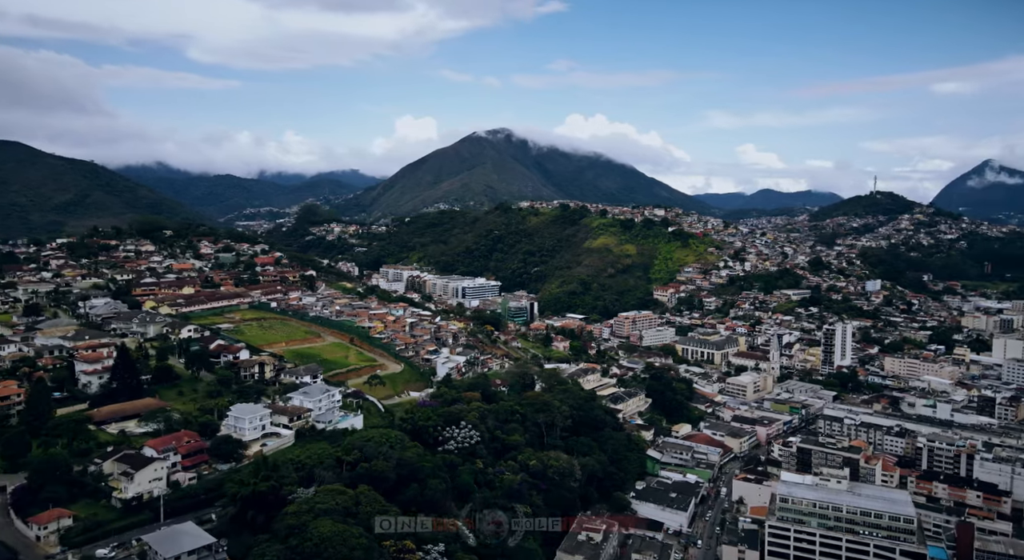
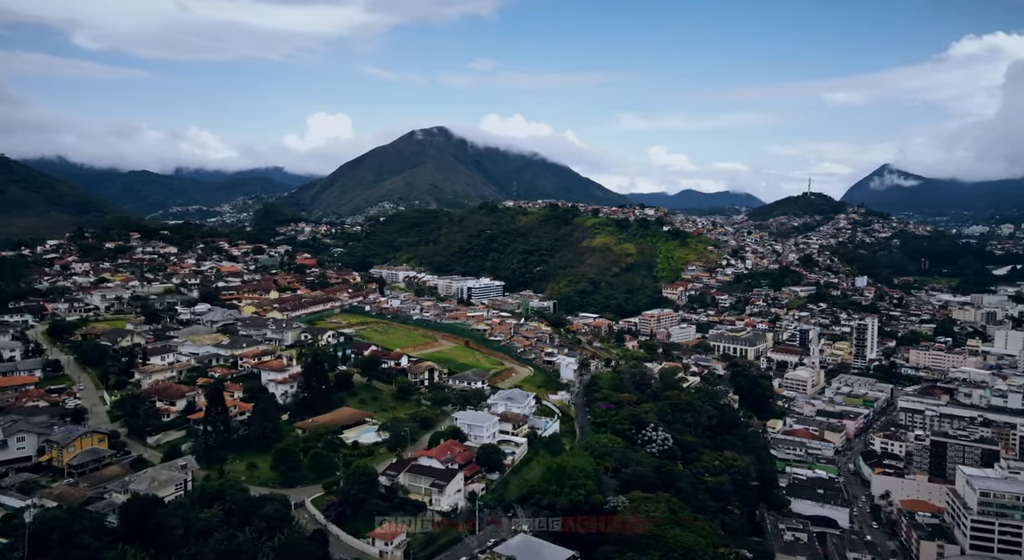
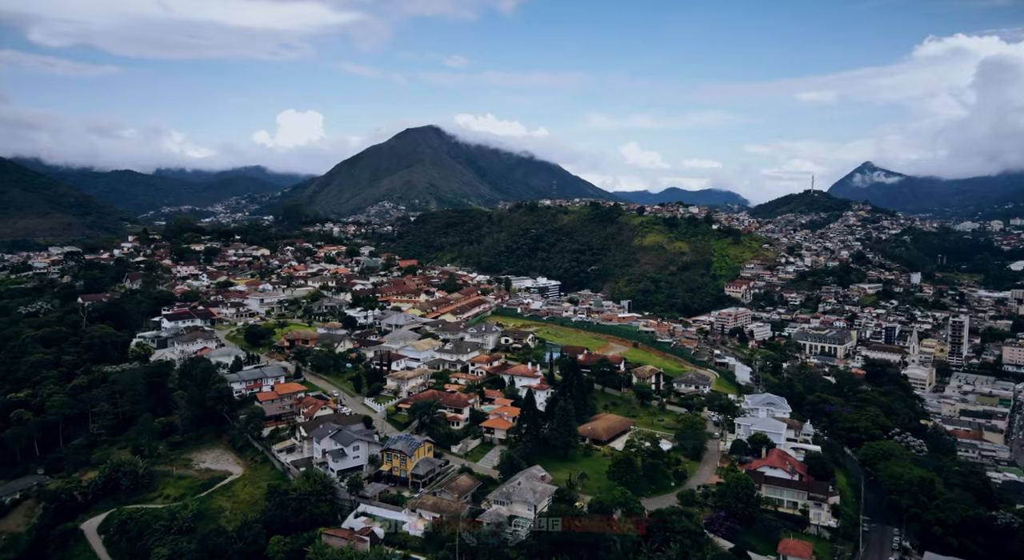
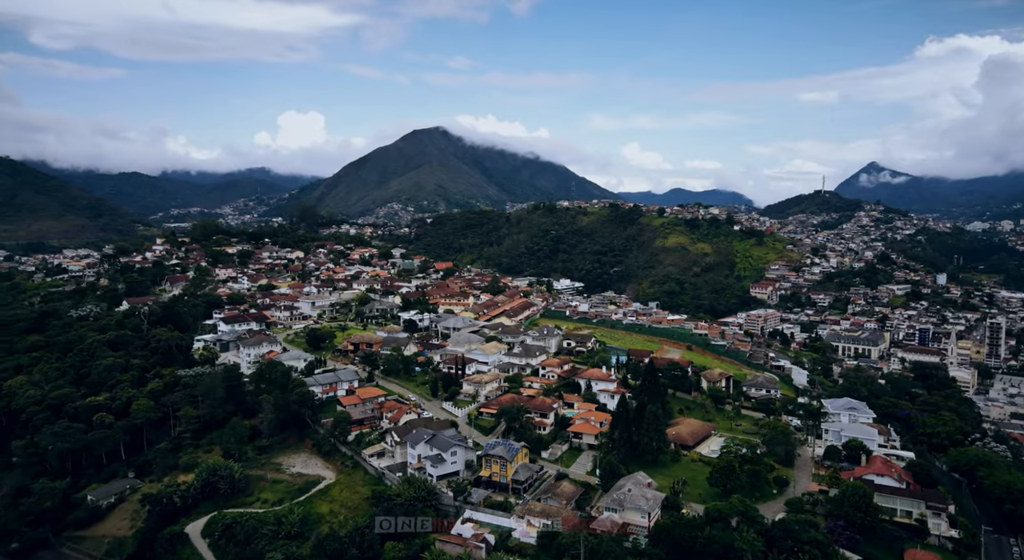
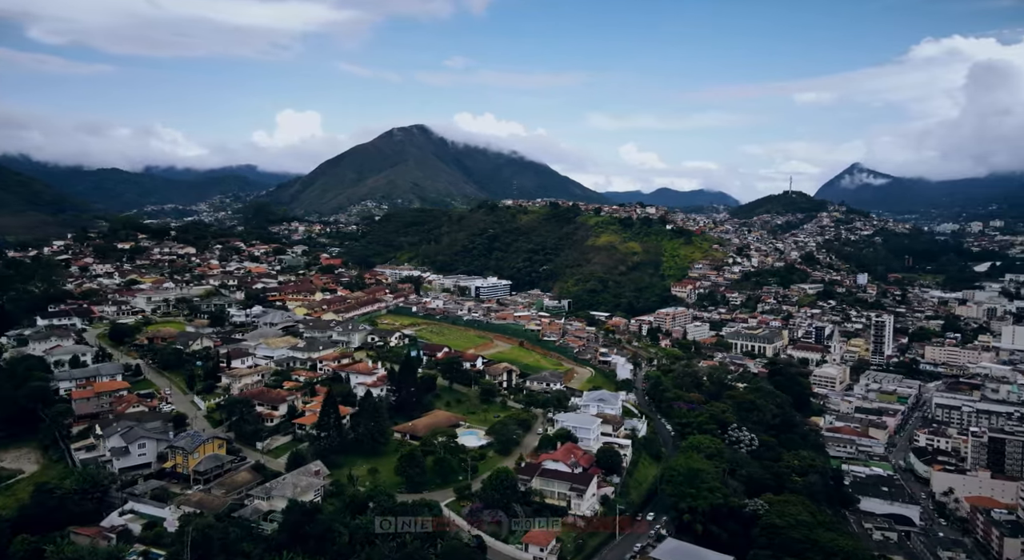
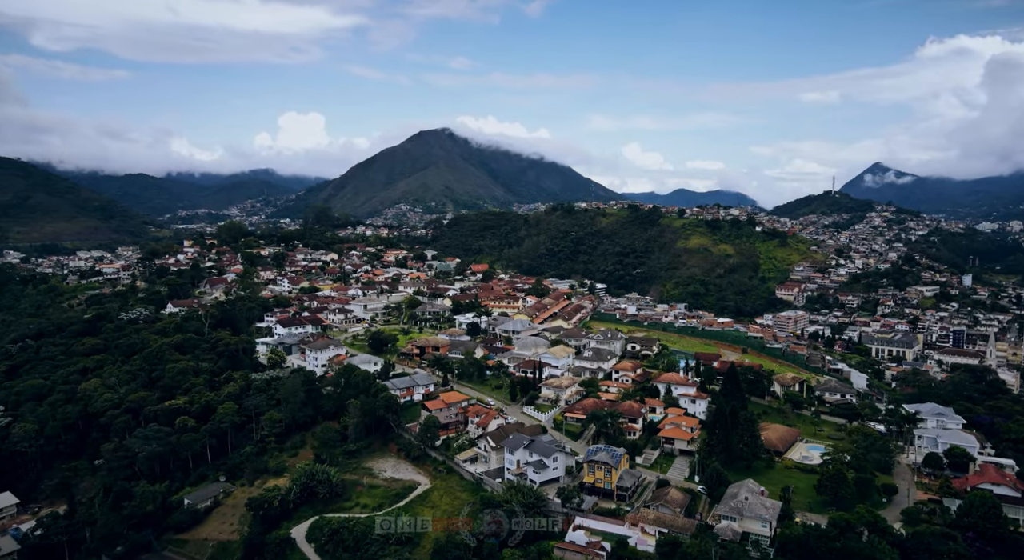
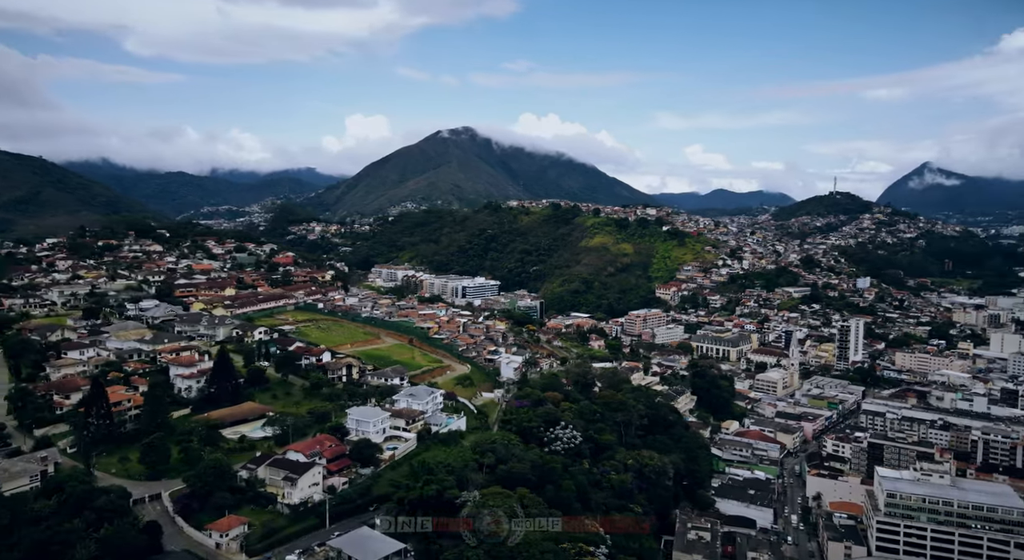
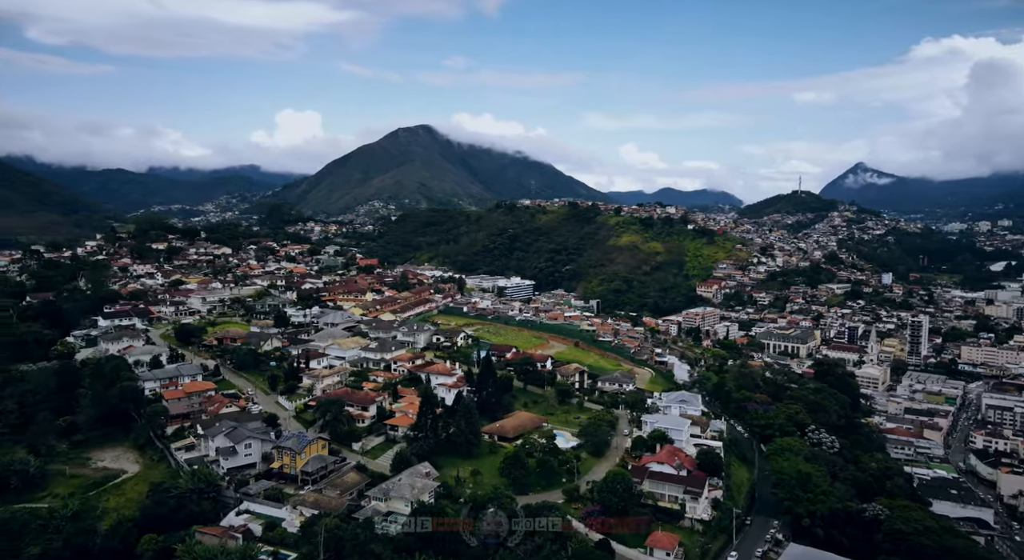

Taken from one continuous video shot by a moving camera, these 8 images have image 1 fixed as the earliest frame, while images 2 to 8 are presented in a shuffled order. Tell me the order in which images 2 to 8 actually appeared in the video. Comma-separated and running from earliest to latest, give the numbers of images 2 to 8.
7, 2, 5, 8, 3, 4, 6
